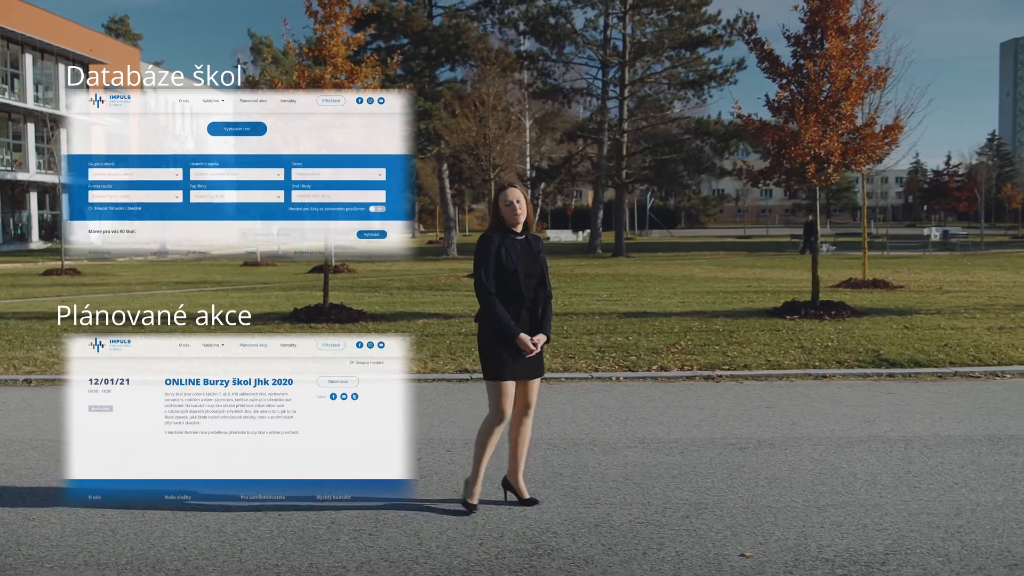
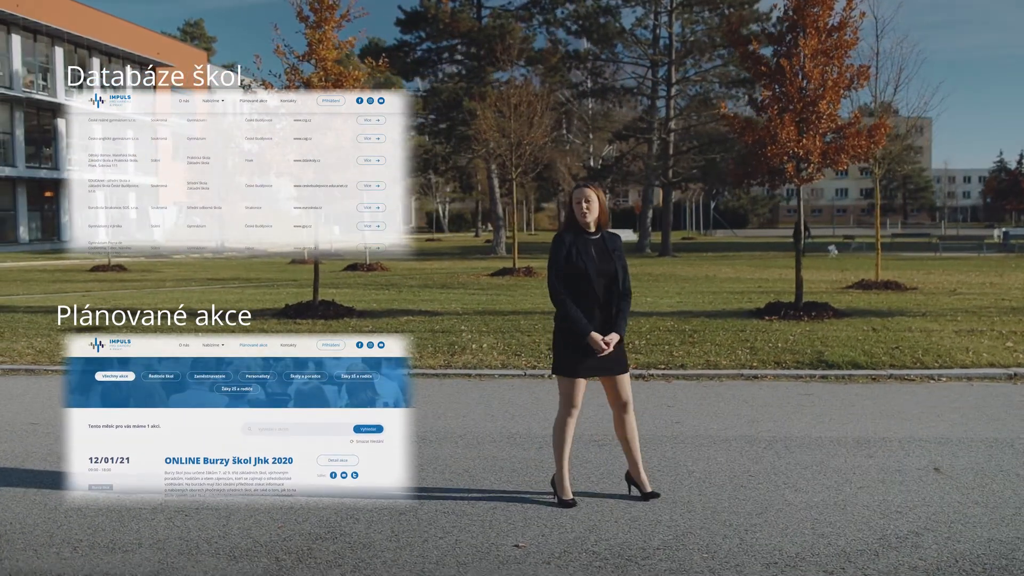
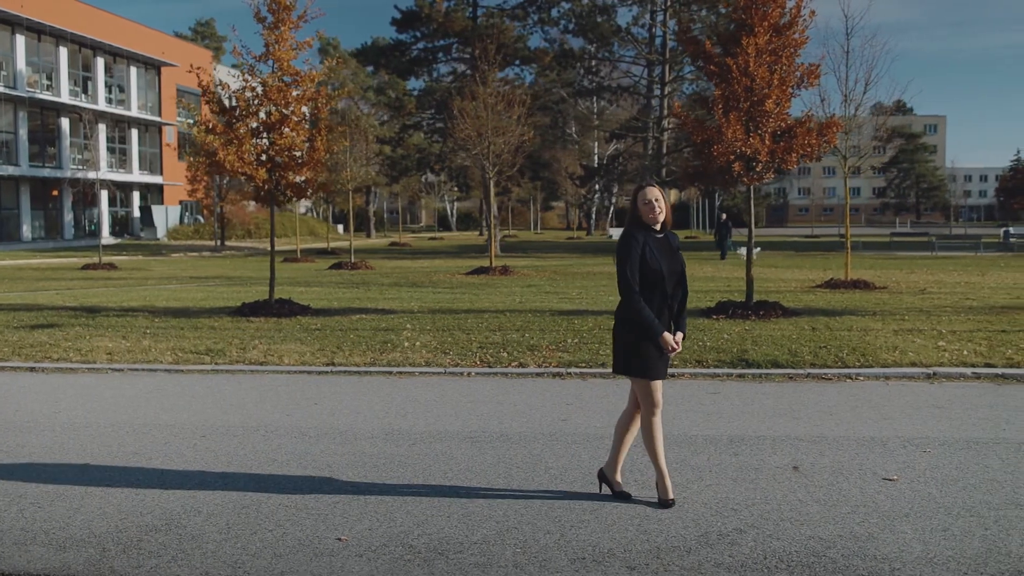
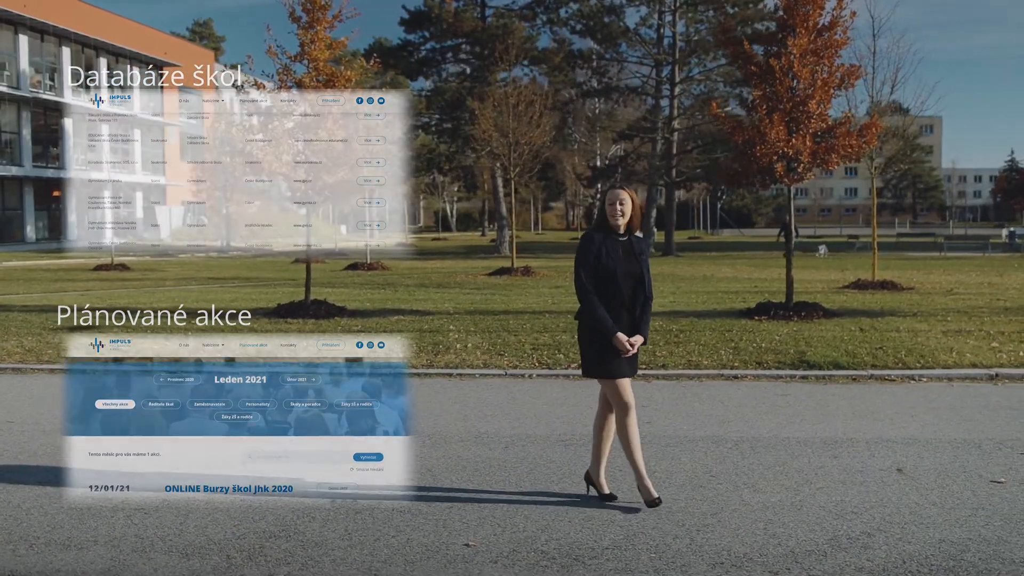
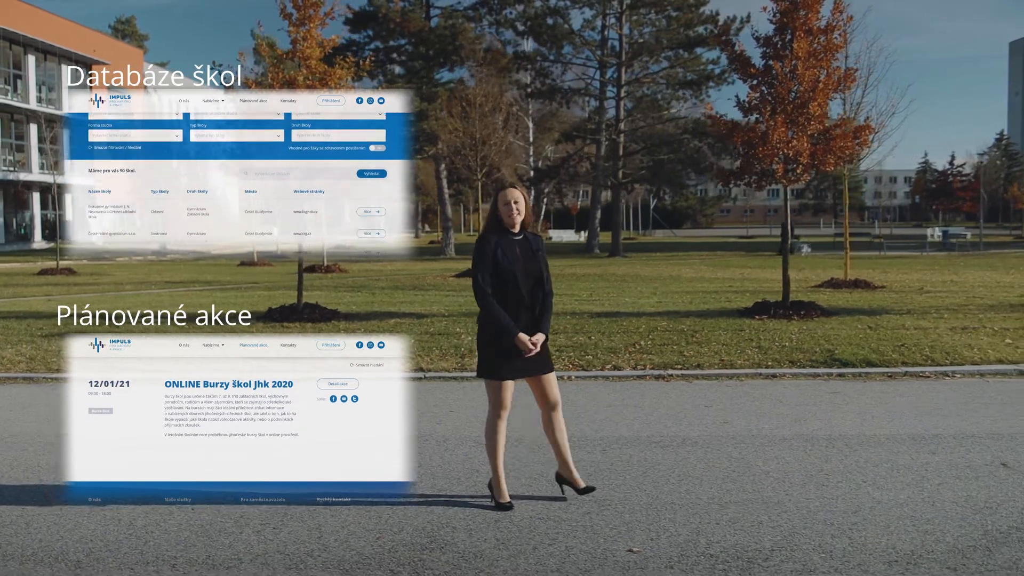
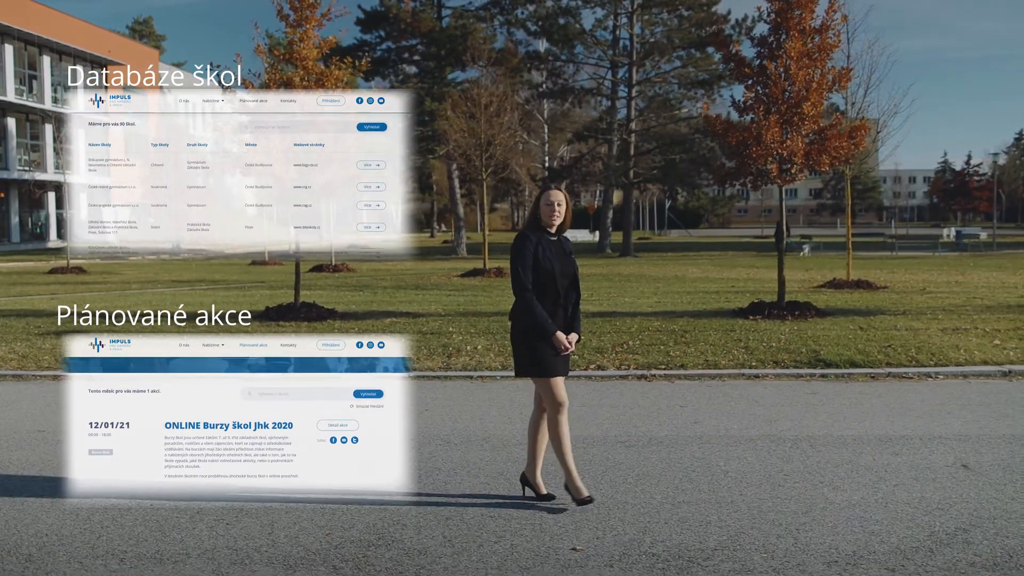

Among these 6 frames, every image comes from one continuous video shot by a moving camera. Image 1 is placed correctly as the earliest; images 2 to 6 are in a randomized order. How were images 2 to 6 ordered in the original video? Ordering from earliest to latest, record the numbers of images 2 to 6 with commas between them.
5, 6, 2, 4, 3
